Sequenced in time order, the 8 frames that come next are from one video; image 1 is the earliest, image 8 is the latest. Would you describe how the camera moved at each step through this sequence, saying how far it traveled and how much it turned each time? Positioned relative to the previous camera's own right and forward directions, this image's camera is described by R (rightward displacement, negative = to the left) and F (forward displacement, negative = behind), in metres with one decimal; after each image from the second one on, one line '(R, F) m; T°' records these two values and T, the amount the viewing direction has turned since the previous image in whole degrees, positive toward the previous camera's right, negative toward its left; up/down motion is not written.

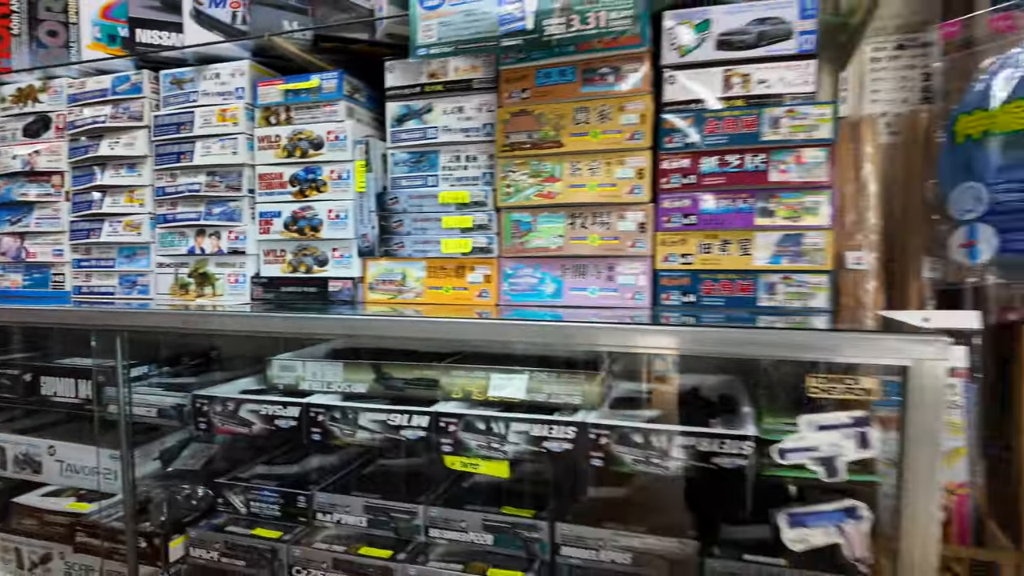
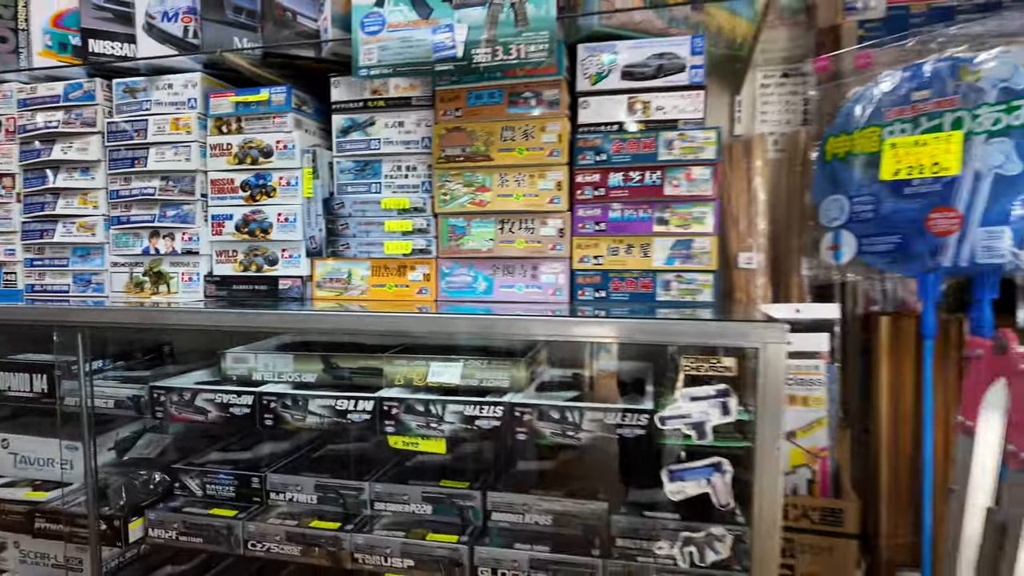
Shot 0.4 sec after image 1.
(0.0, -0.1) m; +4°
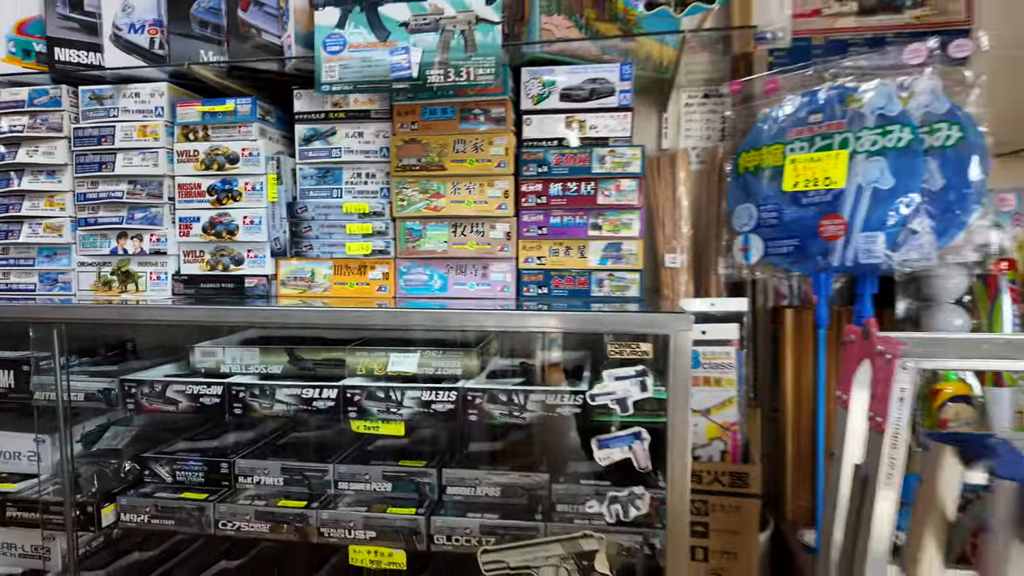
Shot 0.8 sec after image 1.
(0.0, -0.1) m; +4°
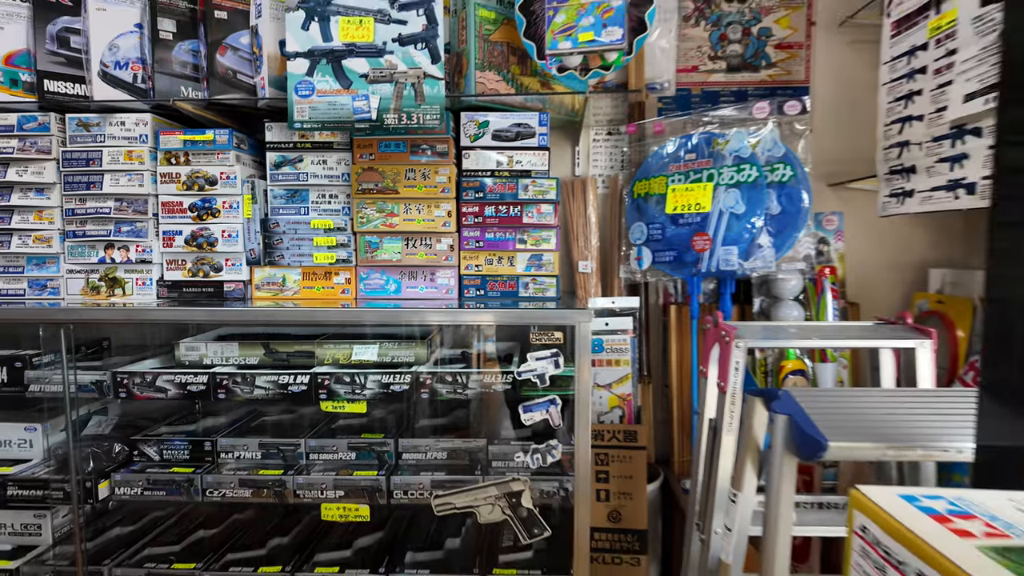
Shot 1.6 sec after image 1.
(0.0, -0.3) m; +6°
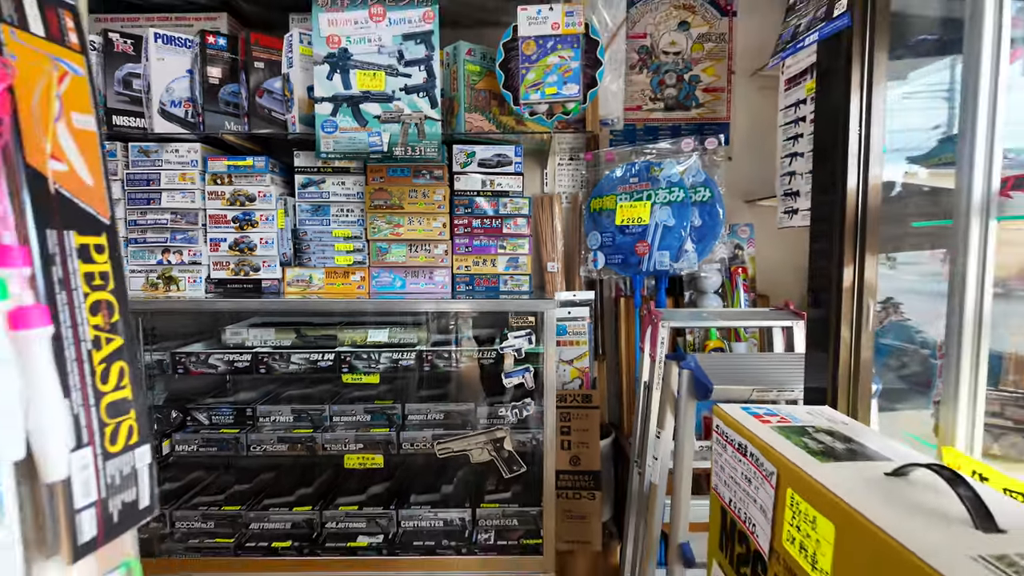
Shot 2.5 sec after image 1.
(0.0, -0.4) m; +3°
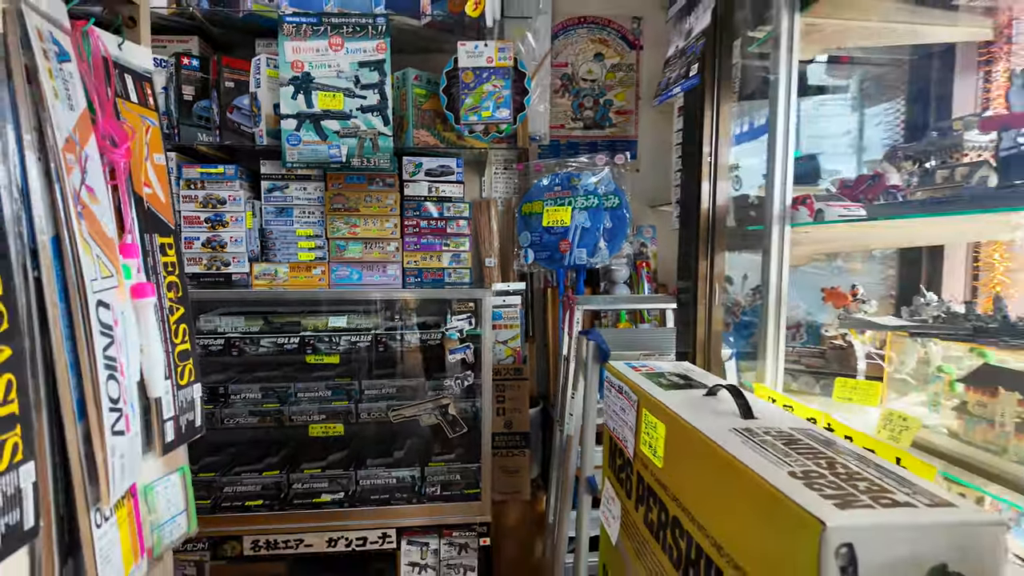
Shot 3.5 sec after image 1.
(0.0, -0.3) m; +6°
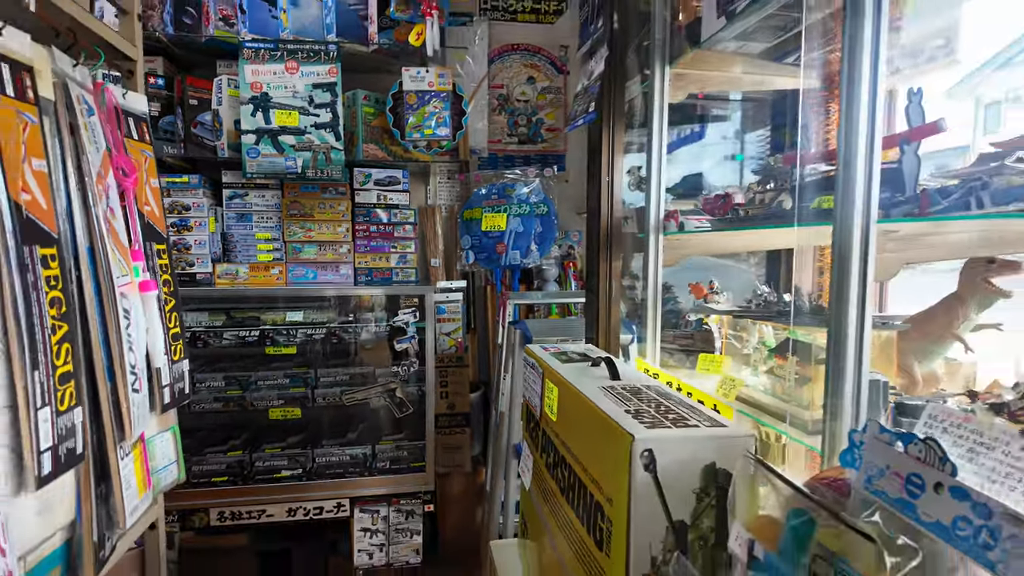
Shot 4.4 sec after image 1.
(+0.1, -0.3) m; +4°
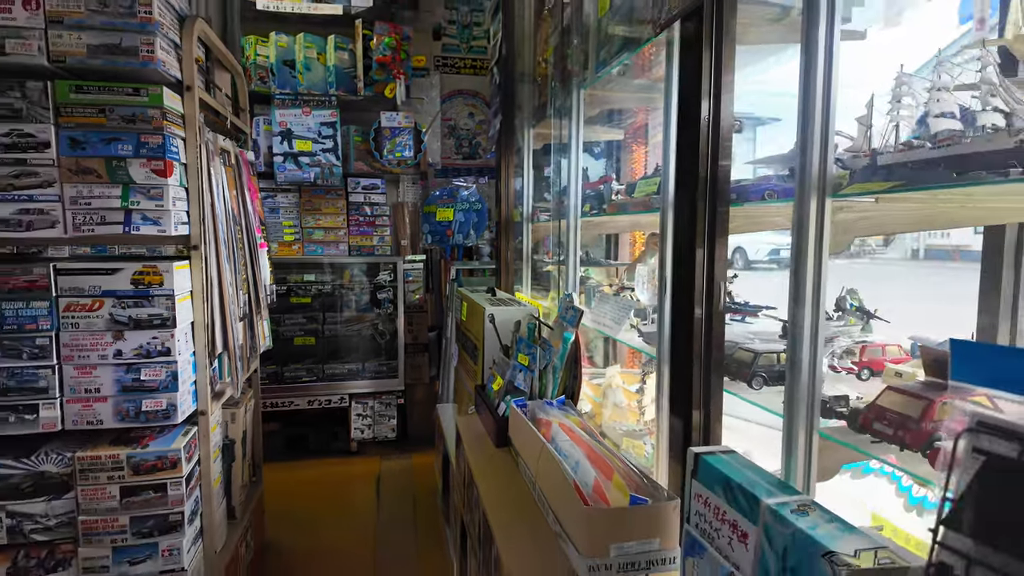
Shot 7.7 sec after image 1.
(+0.2, -1.1) m; +2°
